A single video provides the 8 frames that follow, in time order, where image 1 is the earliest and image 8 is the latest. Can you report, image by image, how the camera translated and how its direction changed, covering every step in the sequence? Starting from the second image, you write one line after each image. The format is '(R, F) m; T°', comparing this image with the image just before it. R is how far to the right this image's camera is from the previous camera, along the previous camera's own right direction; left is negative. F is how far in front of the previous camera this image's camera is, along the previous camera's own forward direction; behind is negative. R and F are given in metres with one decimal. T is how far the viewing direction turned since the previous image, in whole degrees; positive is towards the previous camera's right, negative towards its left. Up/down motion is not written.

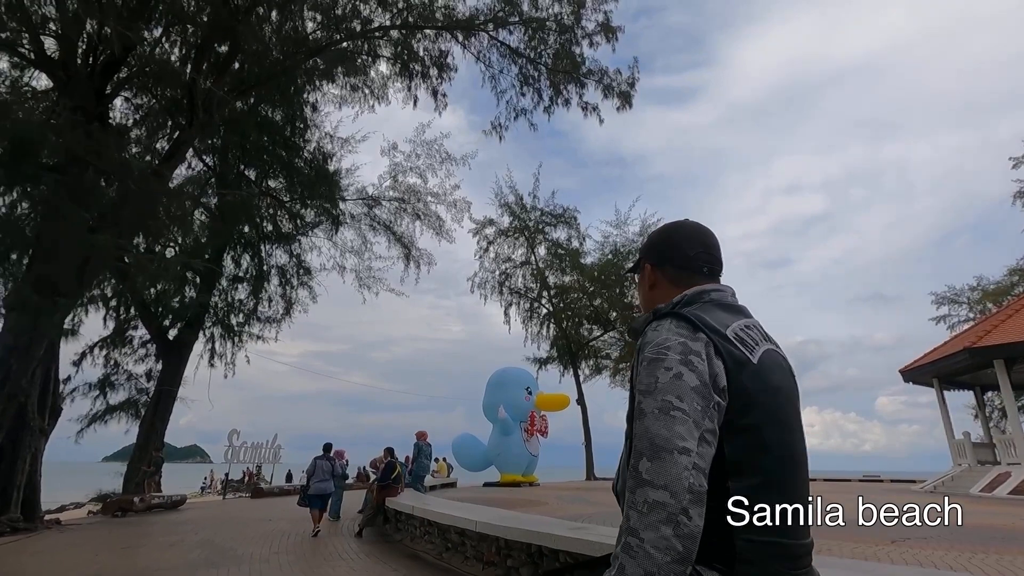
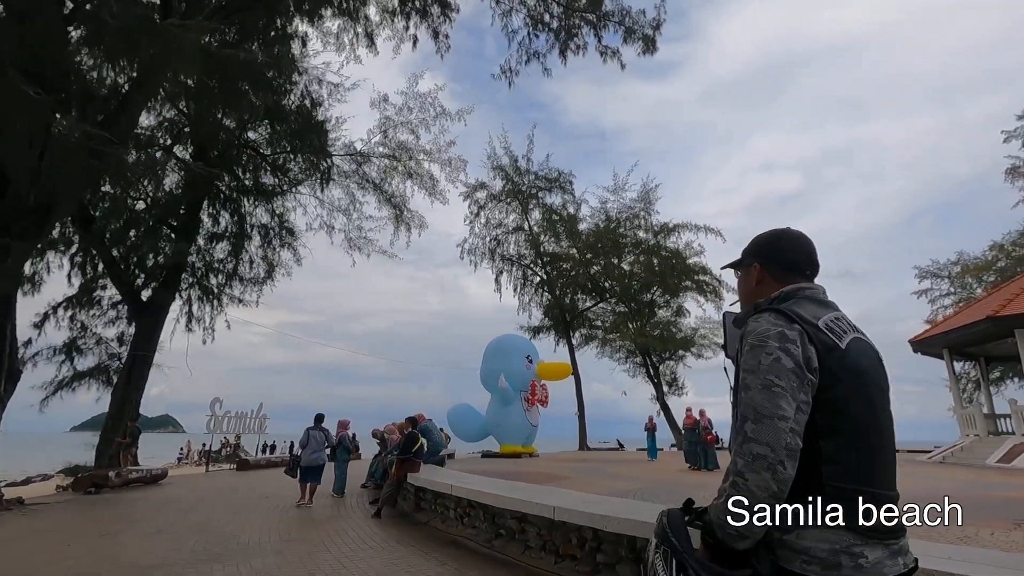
(-0.8, +1.0) m; +2°
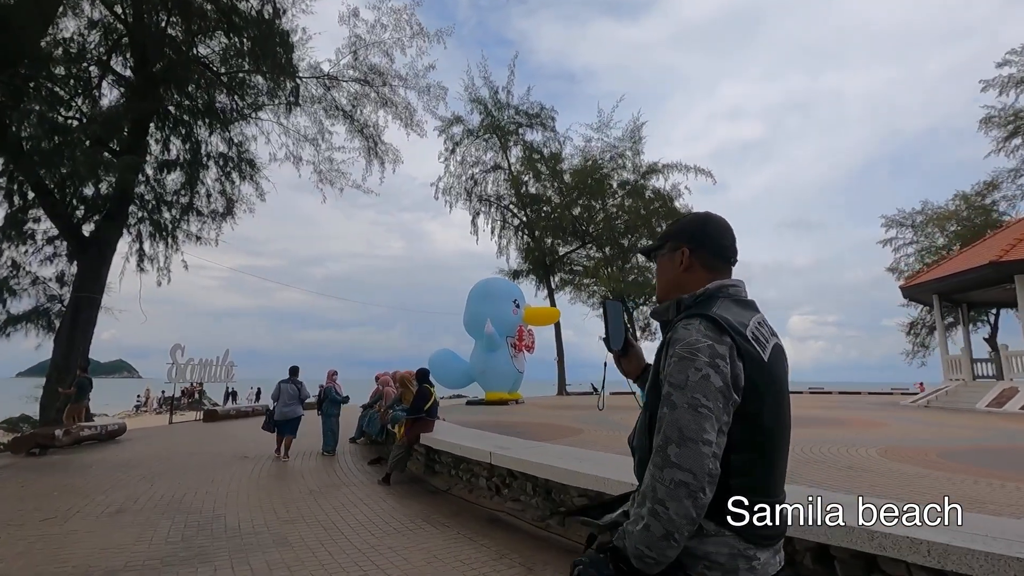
(-0.7, +1.1) m; +4°
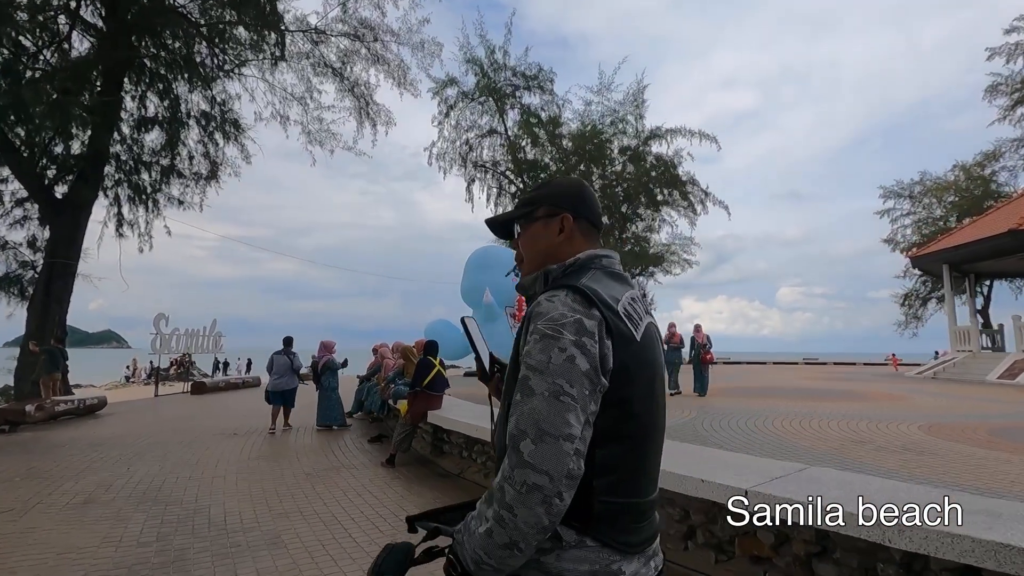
(-0.3, +0.6) m; +1°
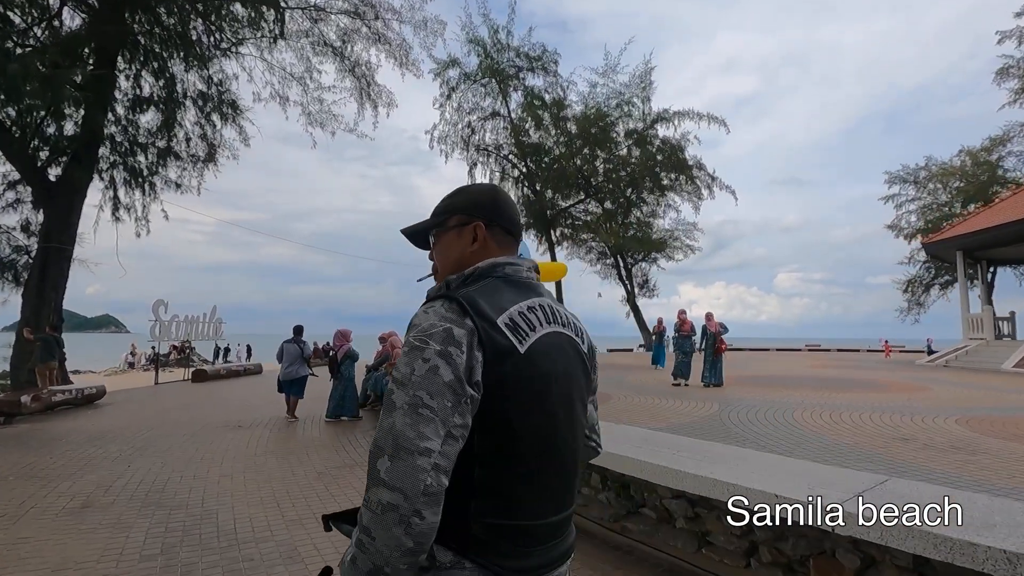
(-0.2, +0.3) m; 0°
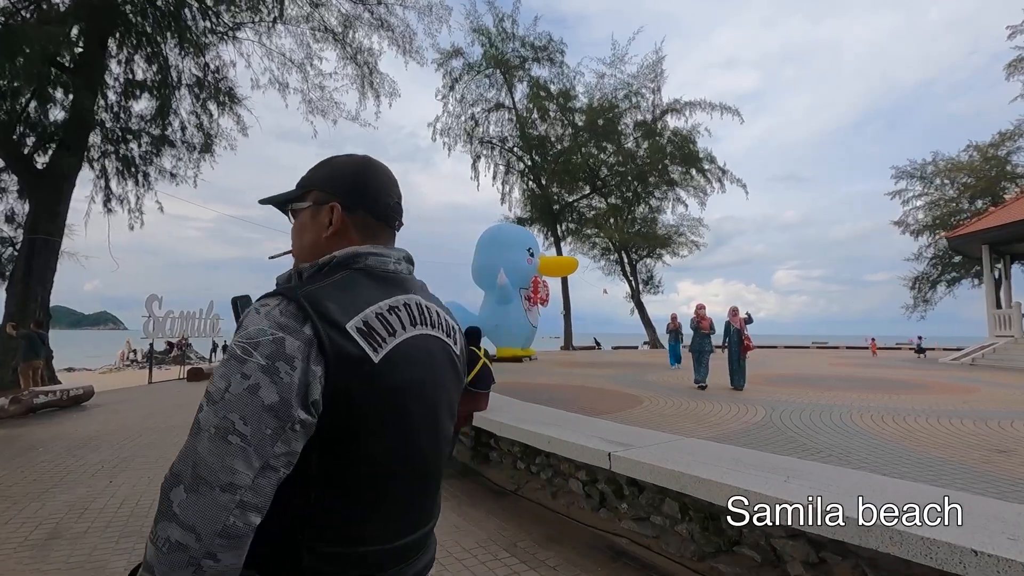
(-0.3, +0.6) m; 0°
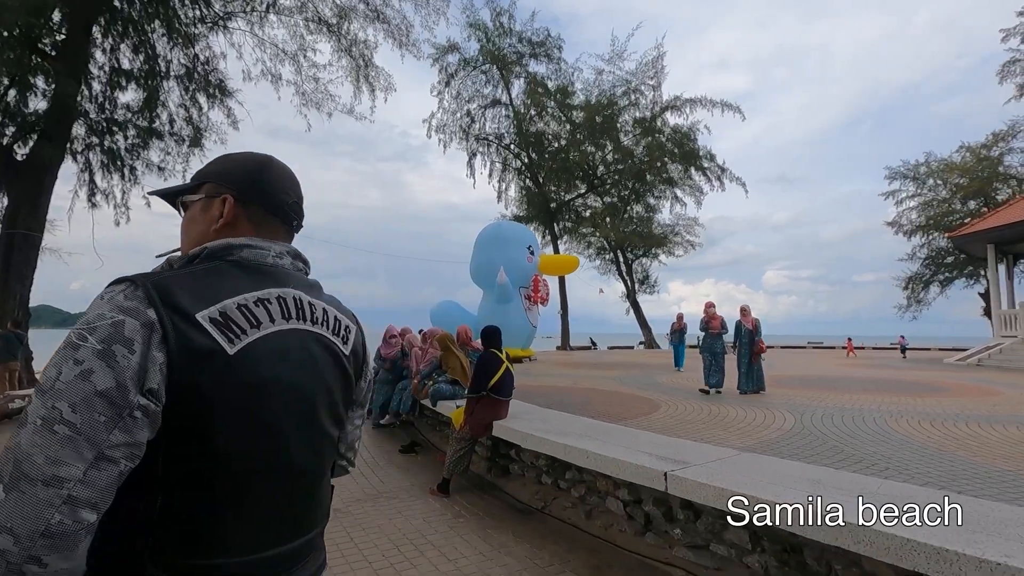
(-0.2, +0.4) m; +1°
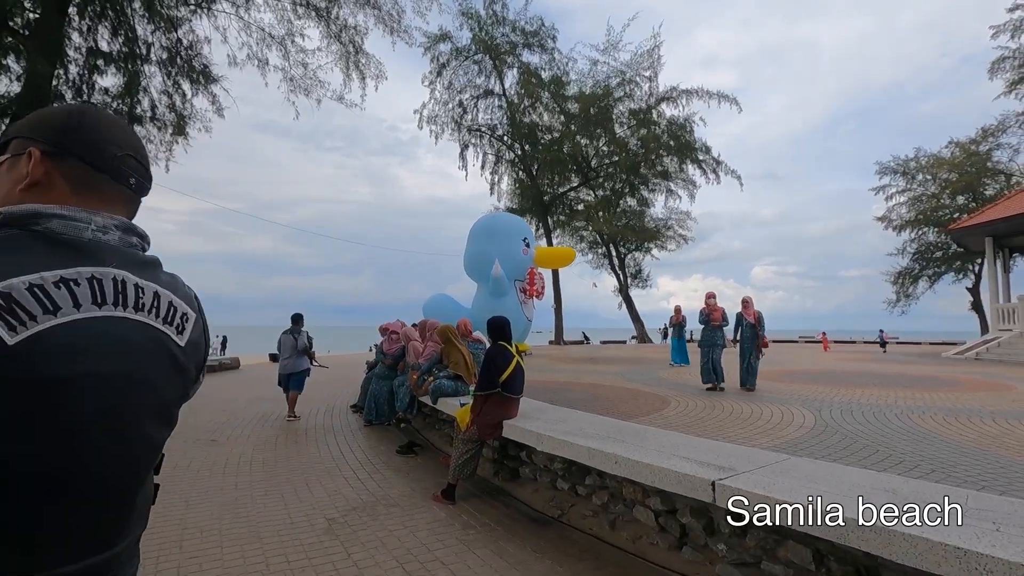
(-0.1, +0.3) m; +1°
